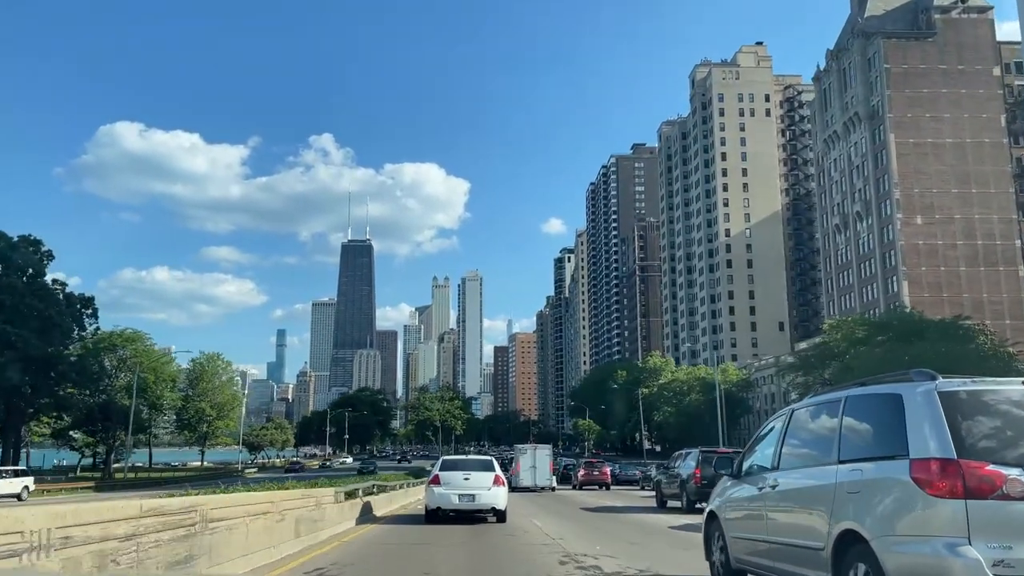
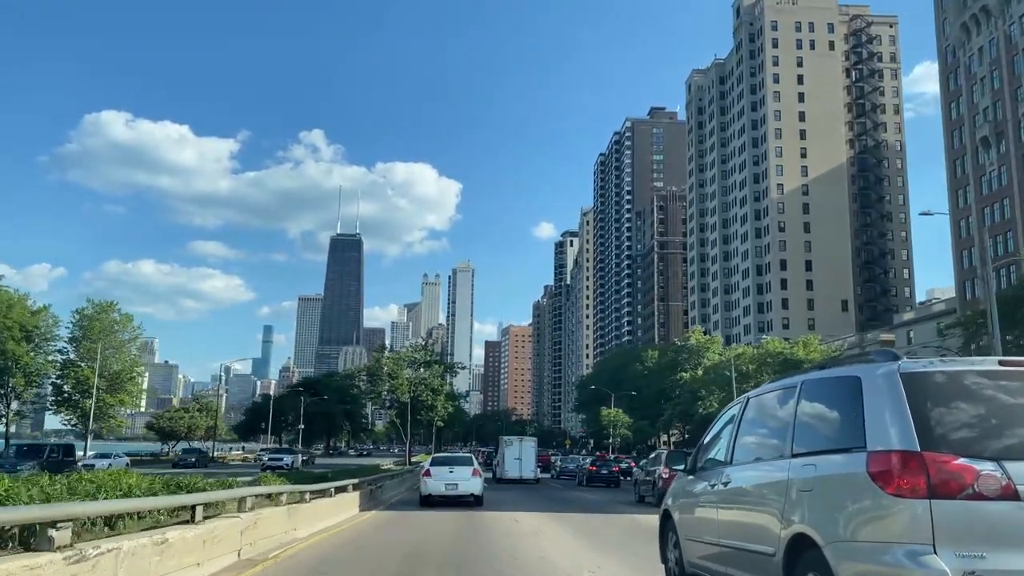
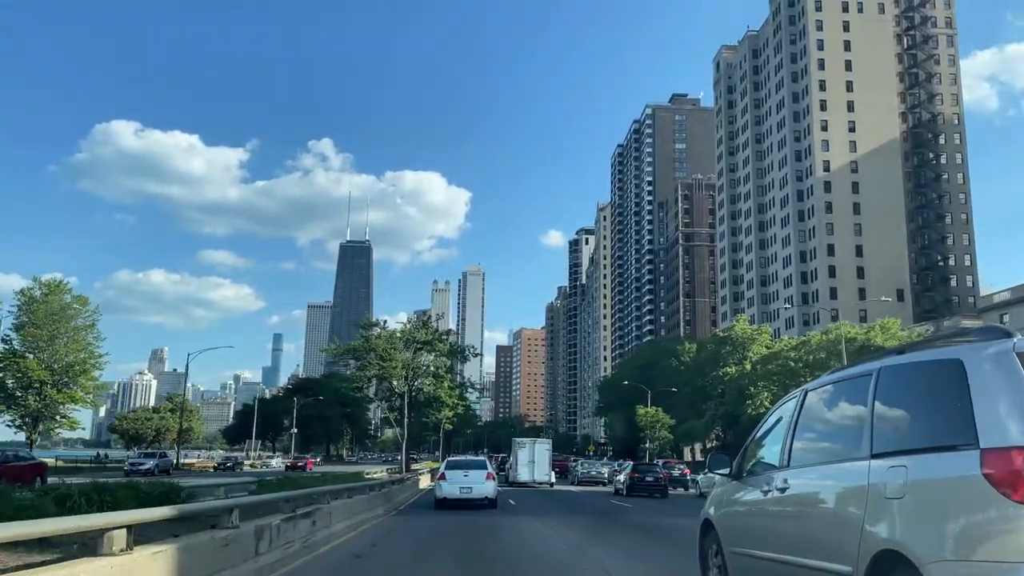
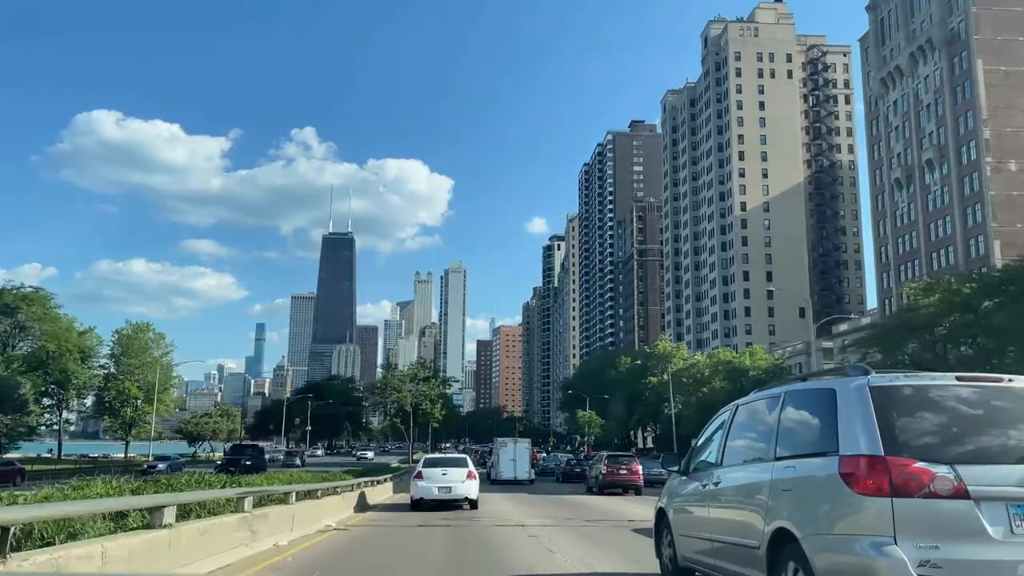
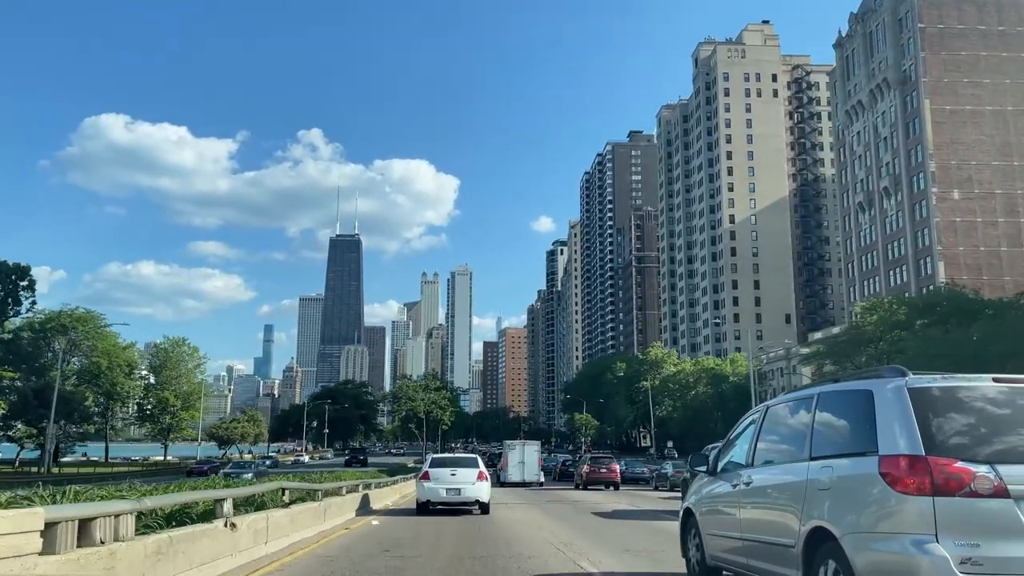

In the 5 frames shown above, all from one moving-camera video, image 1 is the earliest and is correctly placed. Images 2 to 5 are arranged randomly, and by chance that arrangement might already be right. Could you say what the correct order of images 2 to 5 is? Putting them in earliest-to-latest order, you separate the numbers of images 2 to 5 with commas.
5, 4, 2, 3
